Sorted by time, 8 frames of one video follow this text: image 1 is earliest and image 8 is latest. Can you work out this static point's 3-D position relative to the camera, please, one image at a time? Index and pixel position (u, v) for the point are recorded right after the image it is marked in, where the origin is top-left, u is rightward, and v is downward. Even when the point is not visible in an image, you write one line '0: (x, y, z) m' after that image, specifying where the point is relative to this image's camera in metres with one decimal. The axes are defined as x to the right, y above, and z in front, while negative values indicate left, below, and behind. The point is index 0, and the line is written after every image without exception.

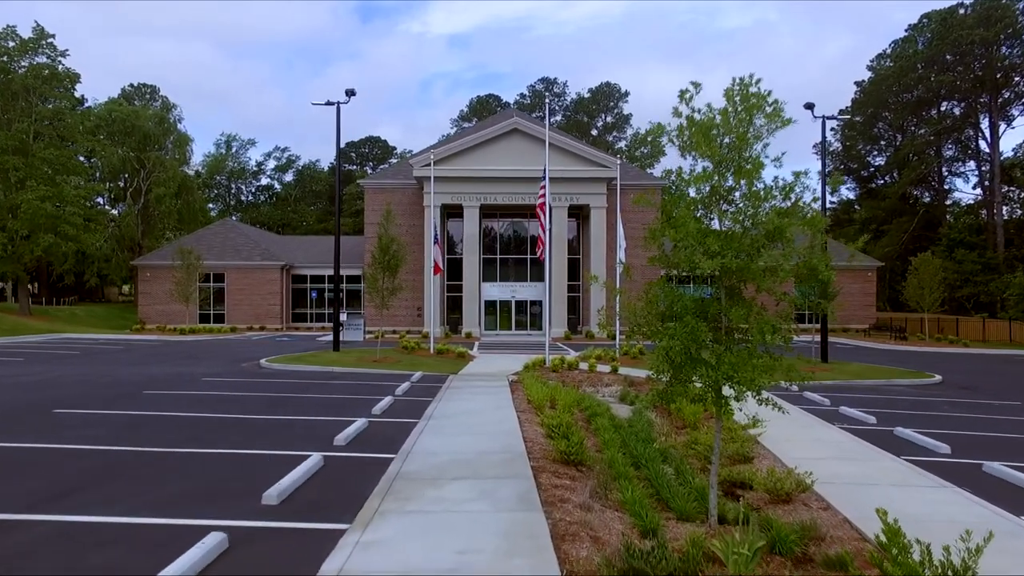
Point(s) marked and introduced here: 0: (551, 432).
0: (+0.5, -2.0, +9.3) m
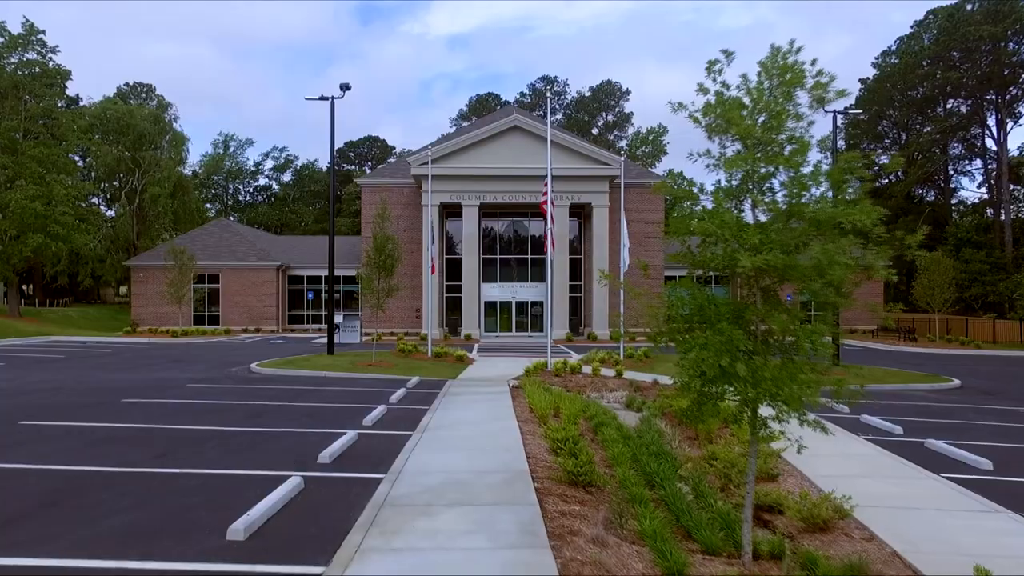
0: (+0.6, -2.0, +8.5) m
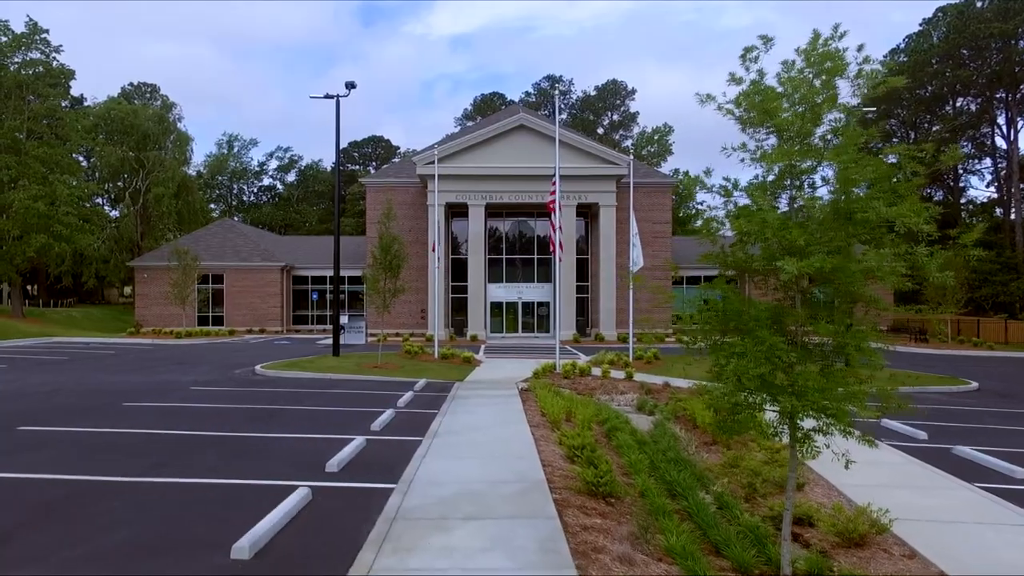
0: (+0.7, -2.0, +8.2) m
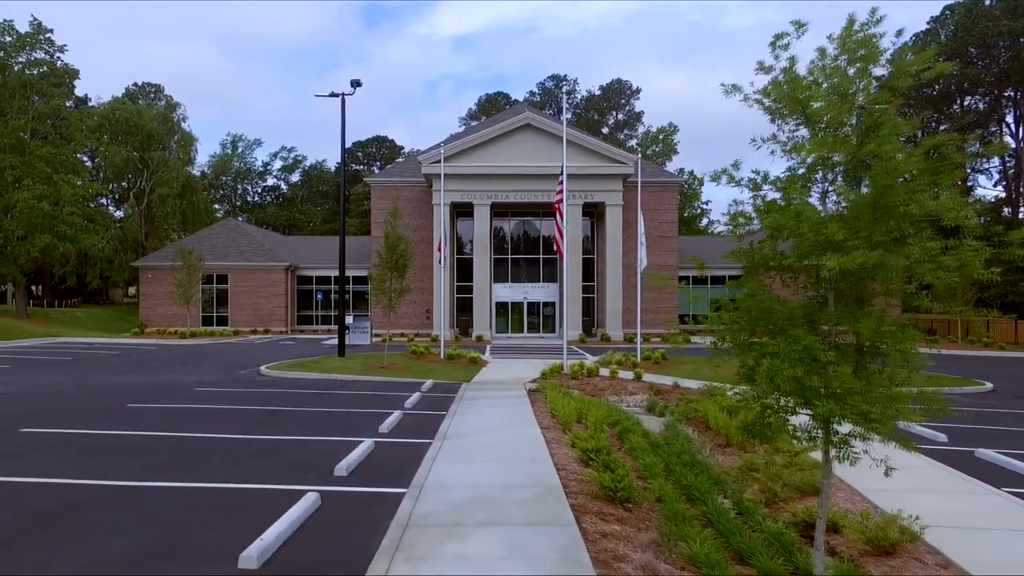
0: (+0.9, -2.0, +8.0) m
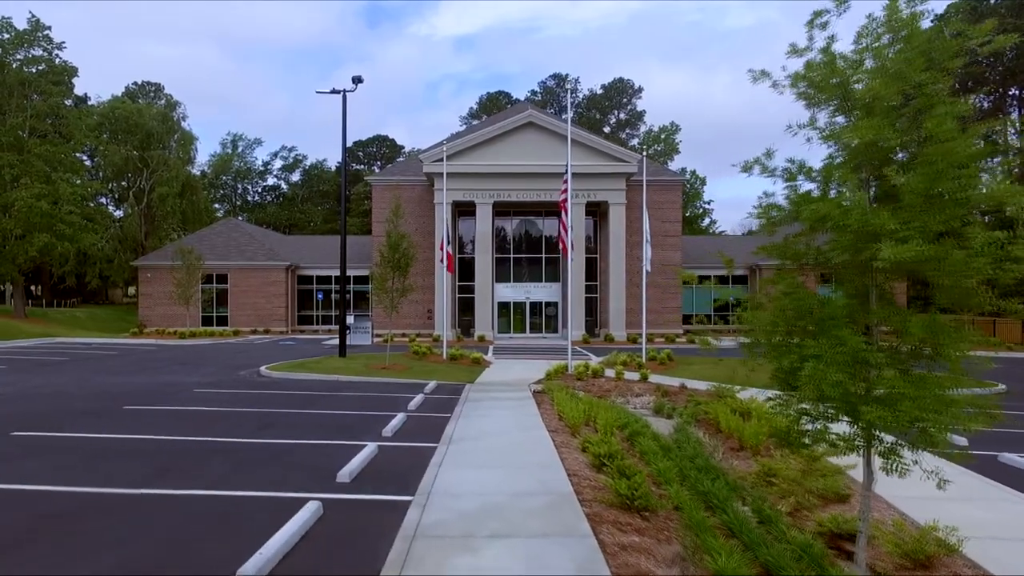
0: (+1.0, -2.0, +7.7) m
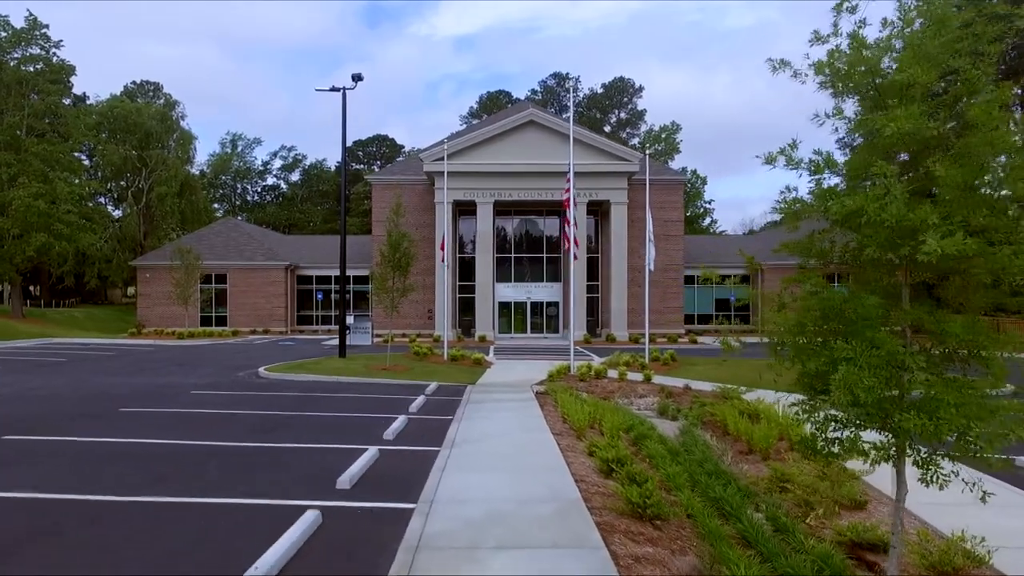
0: (+1.0, -2.0, +7.5) m
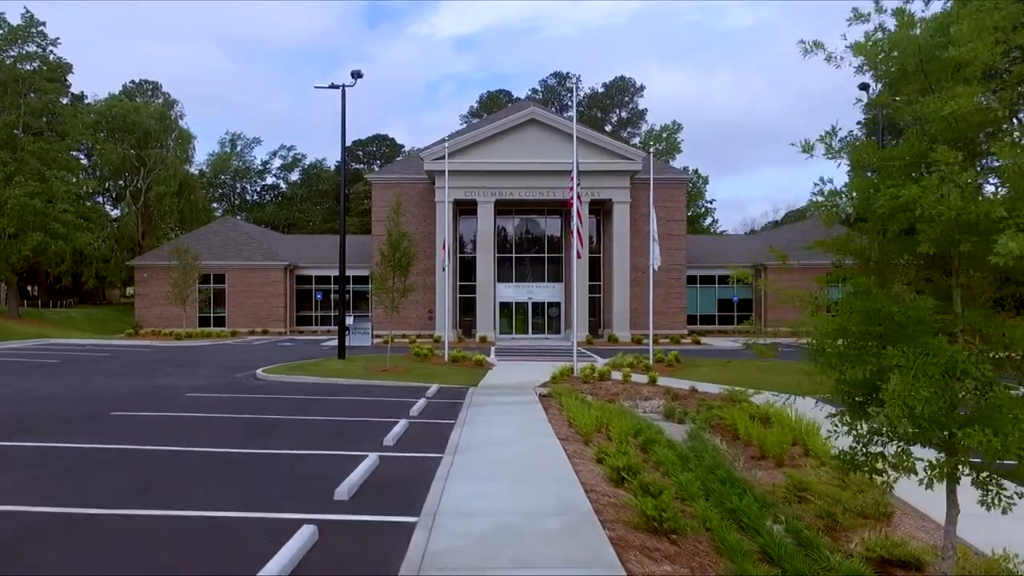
0: (+1.1, -2.0, +7.1) m
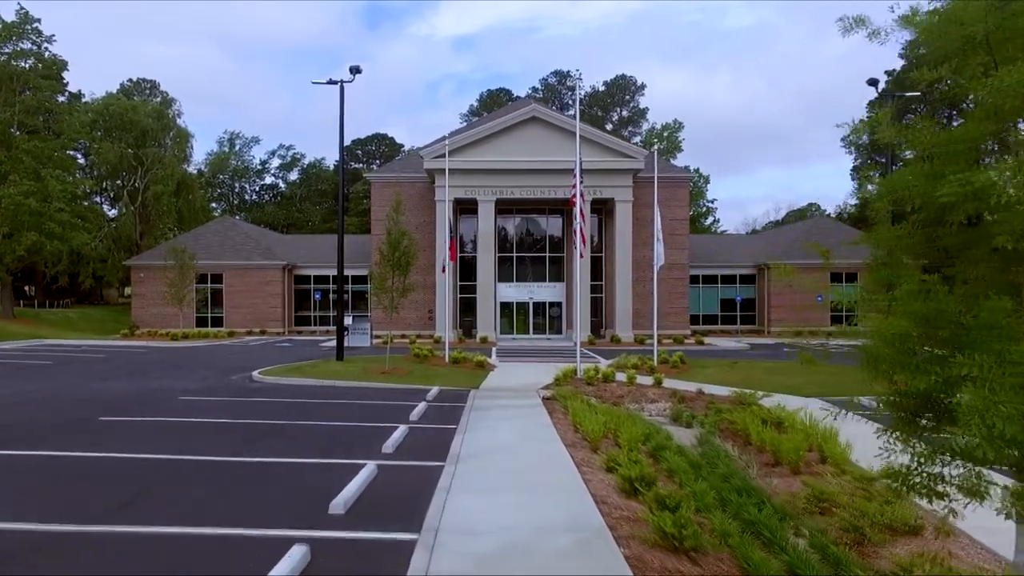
0: (+1.2, -2.0, +6.7) m
